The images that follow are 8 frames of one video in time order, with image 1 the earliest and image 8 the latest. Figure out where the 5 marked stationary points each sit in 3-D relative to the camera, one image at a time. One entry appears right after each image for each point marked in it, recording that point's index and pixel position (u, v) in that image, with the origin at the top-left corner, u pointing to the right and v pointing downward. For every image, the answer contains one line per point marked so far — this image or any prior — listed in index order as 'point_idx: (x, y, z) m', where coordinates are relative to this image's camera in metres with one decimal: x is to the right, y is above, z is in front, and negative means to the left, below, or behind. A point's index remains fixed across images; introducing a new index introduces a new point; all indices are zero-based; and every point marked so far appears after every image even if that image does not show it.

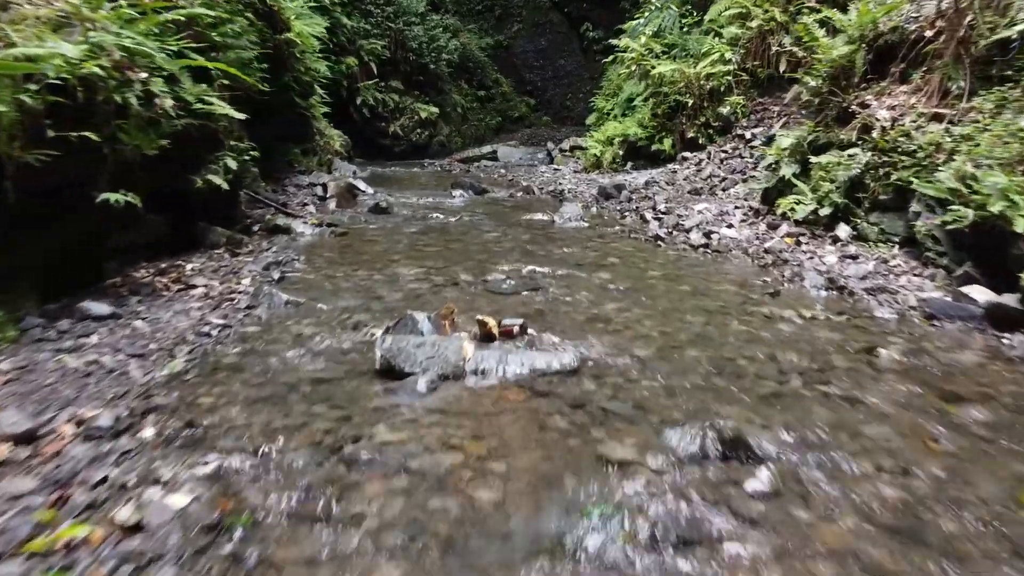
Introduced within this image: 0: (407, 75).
0: (-2.4, +4.8, +19.0) m
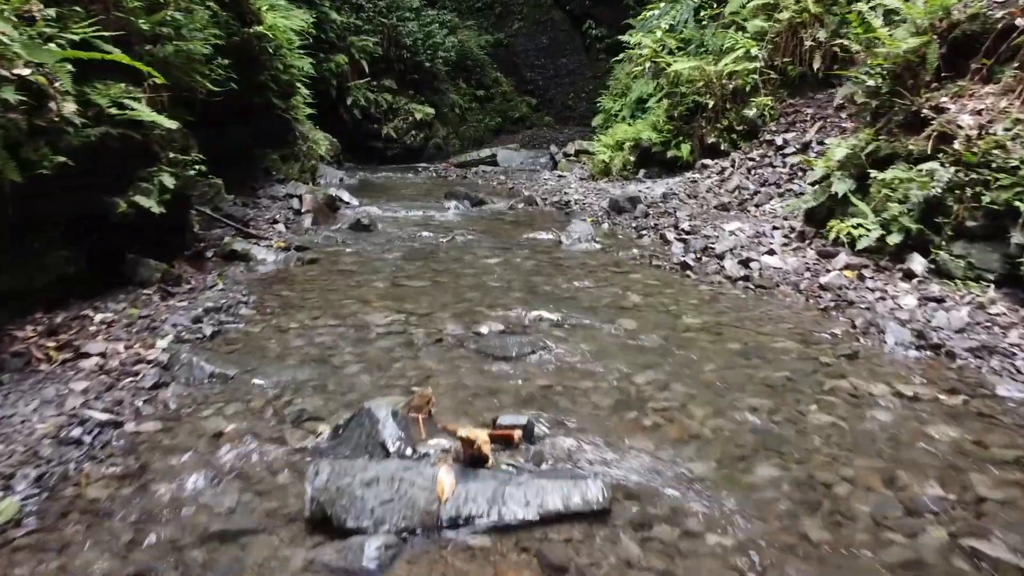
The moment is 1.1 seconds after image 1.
0: (-2.3, +4.6, +18.0) m
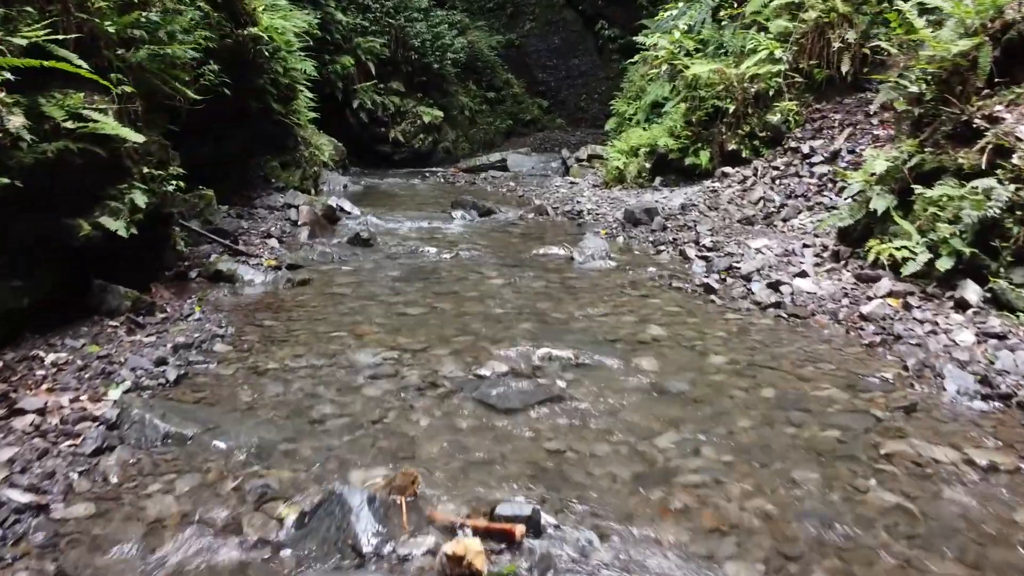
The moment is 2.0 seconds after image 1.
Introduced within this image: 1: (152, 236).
0: (-2.1, +4.4, +17.5) m
1: (-2.0, +0.3, +4.7) m
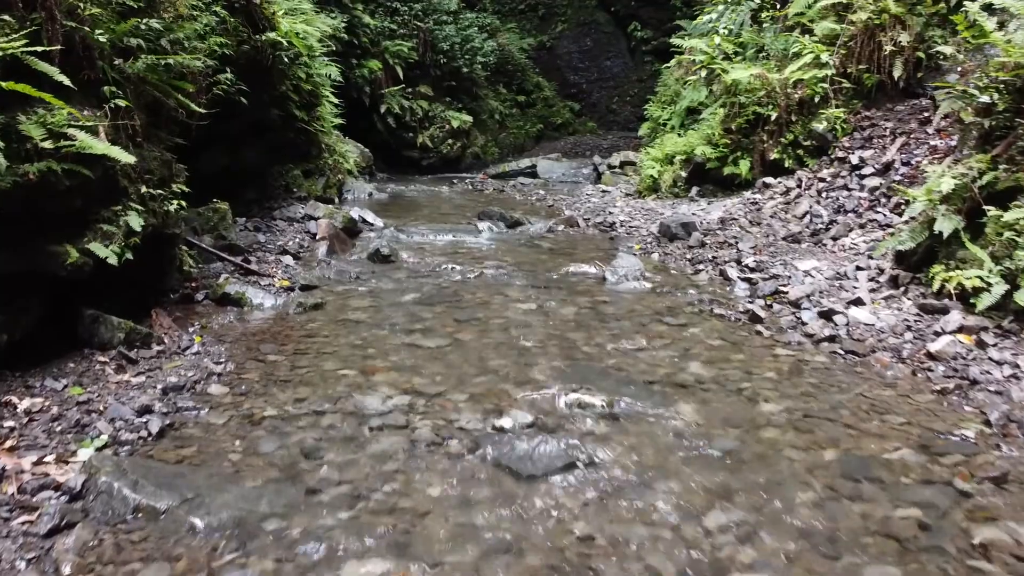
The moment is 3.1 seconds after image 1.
0: (-1.5, +4.3, +17.2) m
1: (-1.9, +0.2, +4.4) m
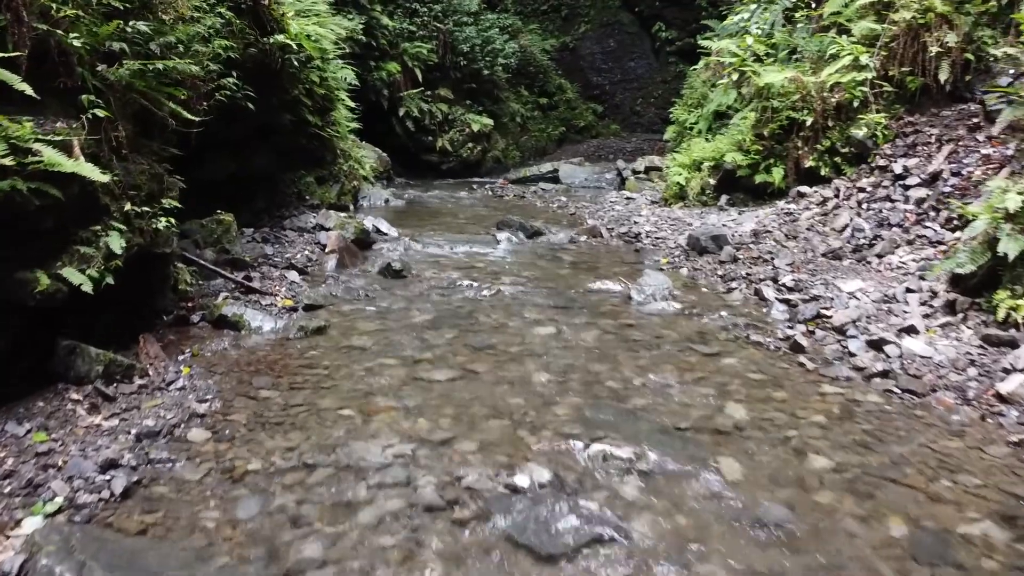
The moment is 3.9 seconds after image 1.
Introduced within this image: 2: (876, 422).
0: (-1.1, +4.1, +16.9) m
1: (-1.8, 0.0, +4.0) m
2: (+1.4, -0.5, +3.3) m
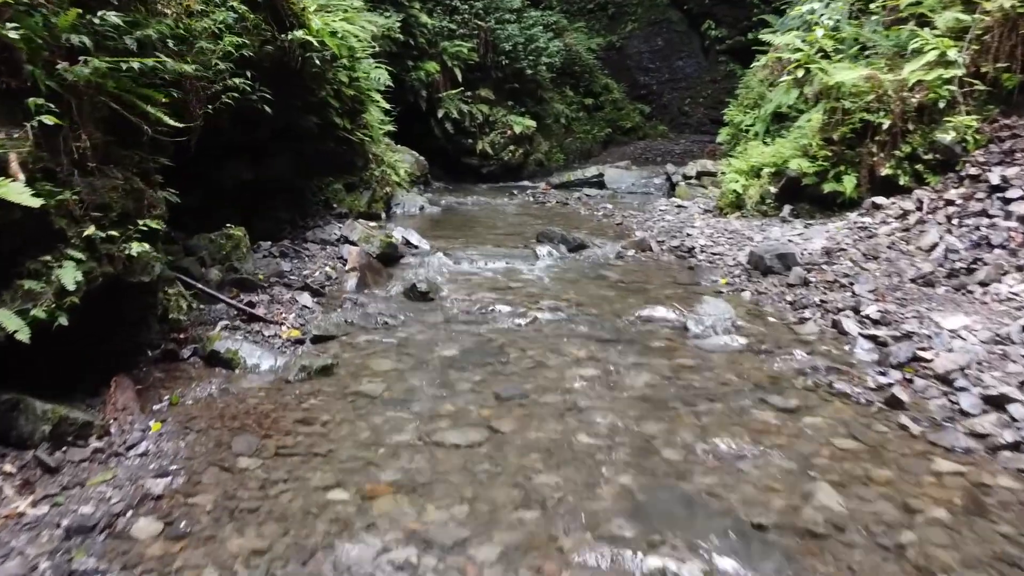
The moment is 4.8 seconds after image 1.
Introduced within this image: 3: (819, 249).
0: (-0.2, +4.0, +16.2) m
1: (-1.7, -0.1, +3.4) m
2: (+1.5, -0.7, +2.5) m
3: (+2.3, +0.3, +6.2) m
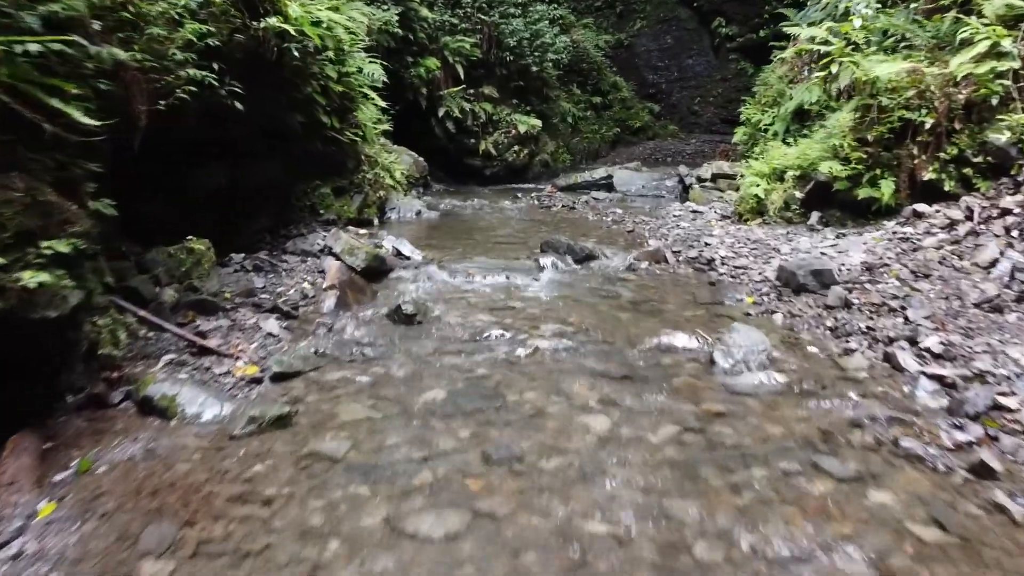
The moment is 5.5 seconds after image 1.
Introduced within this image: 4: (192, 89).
0: (-0.1, +3.8, +15.6) m
1: (-1.7, -0.2, +2.8) m
2: (+1.5, -0.8, +1.8) m
3: (+2.3, +0.2, +5.5) m
4: (-1.9, +1.2, +4.9) m
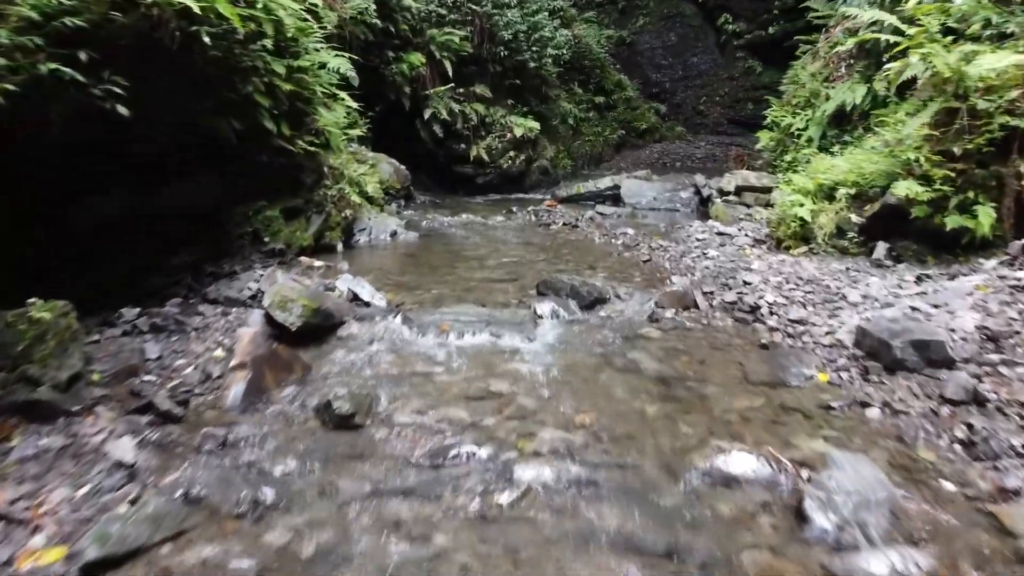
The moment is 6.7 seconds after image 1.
0: (-0.2, +3.5, +14.1) m
1: (-1.7, -0.6, +1.3) m
2: (+1.4, -1.2, +0.3) m
3: (+2.2, -0.2, +4.0) m
4: (-1.9, +0.8, +3.4) m
